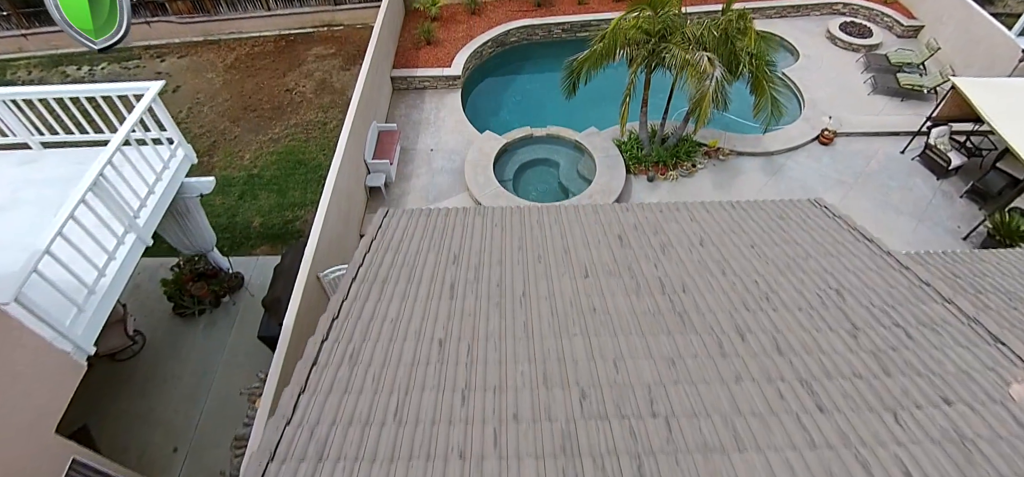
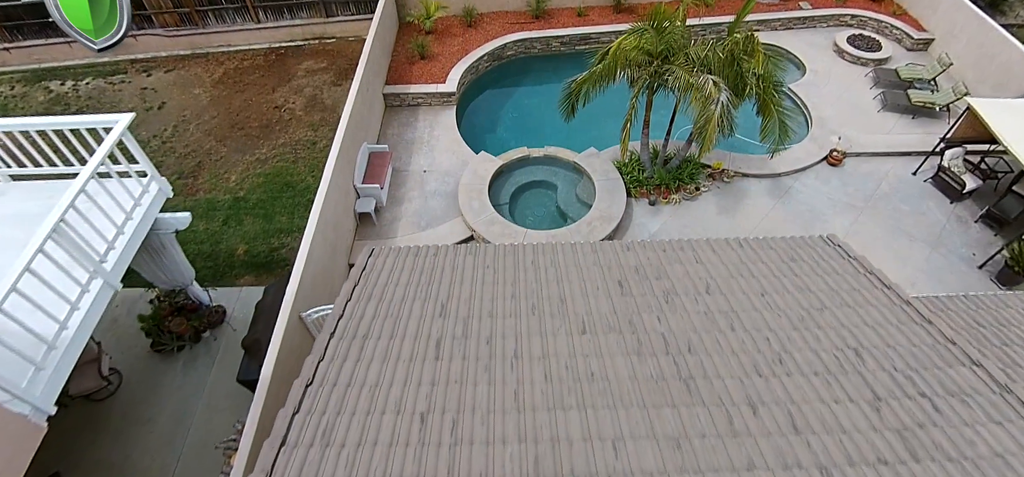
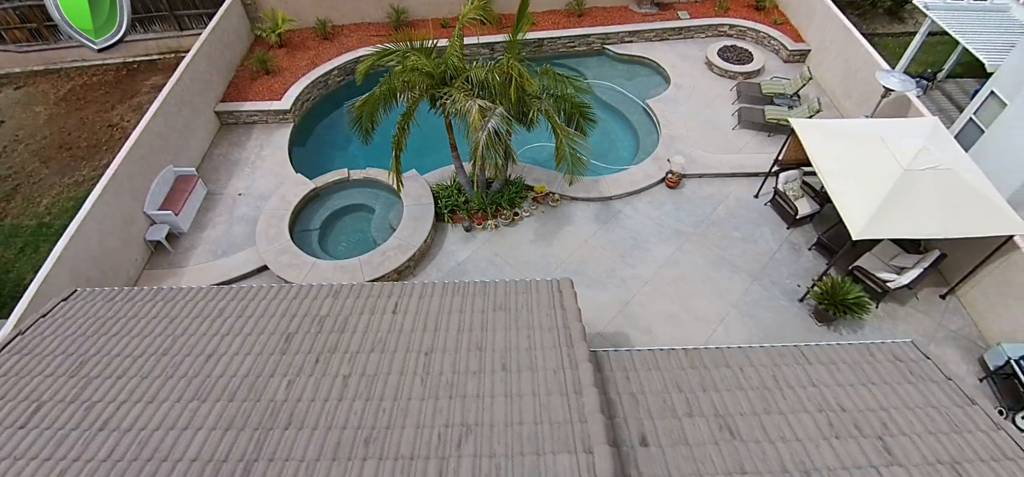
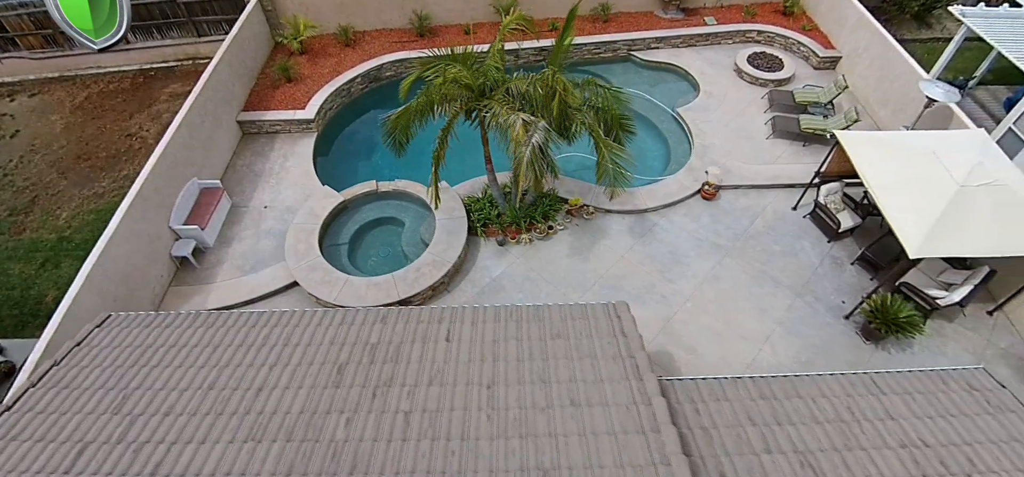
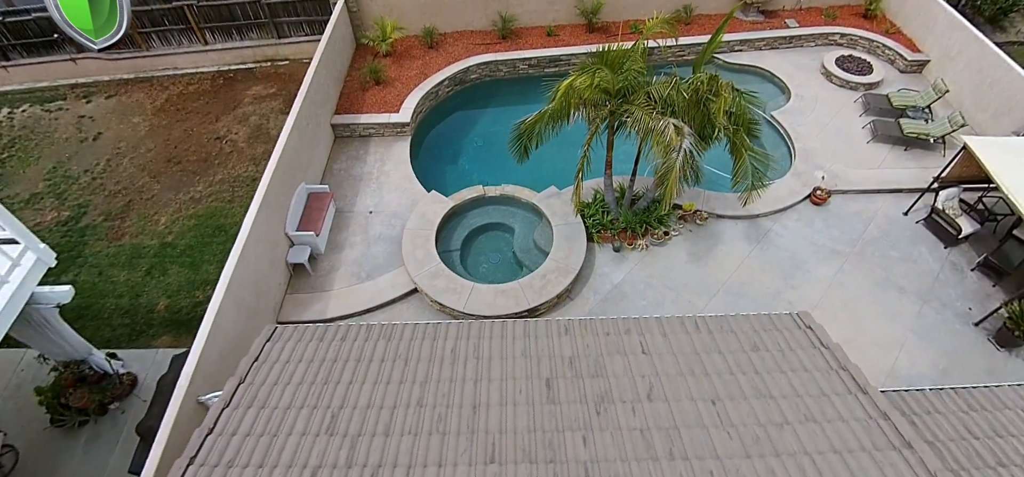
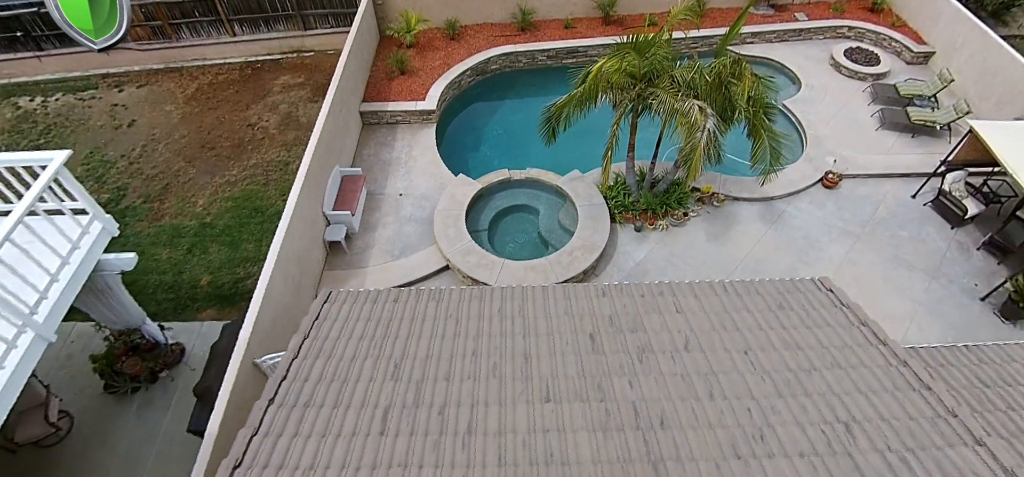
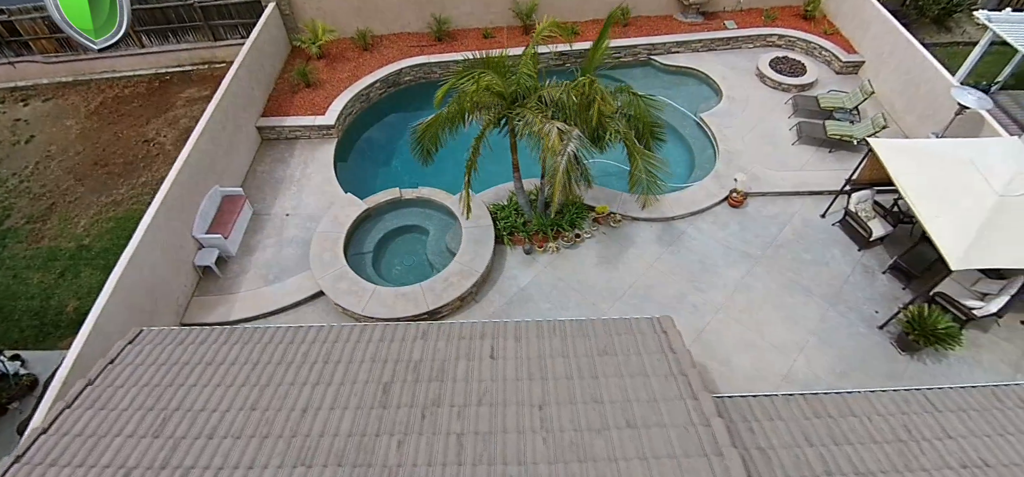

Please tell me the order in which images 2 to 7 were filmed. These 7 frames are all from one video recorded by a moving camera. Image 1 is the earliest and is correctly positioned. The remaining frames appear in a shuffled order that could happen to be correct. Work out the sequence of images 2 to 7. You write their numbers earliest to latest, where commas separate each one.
2, 6, 5, 7, 4, 3
